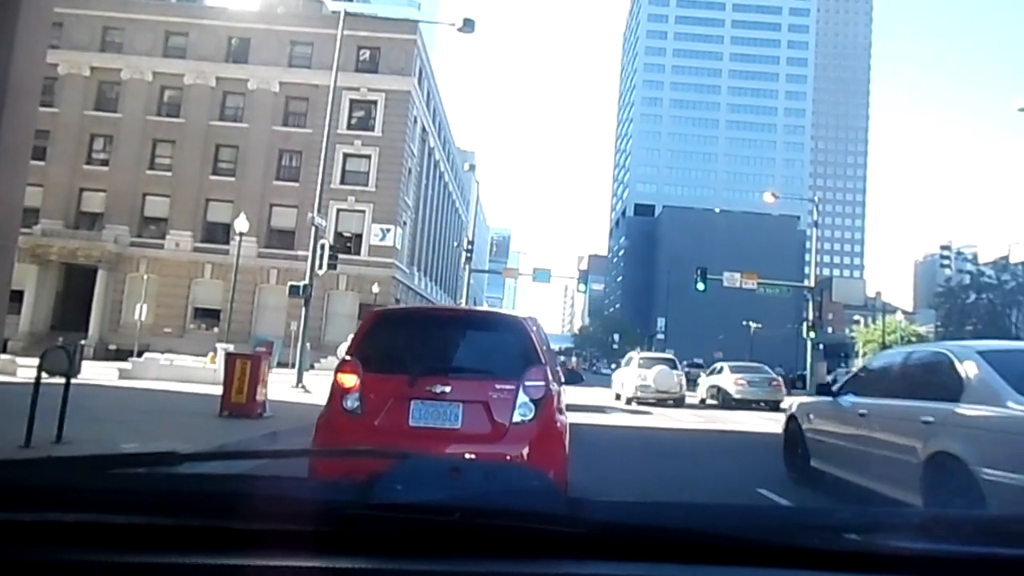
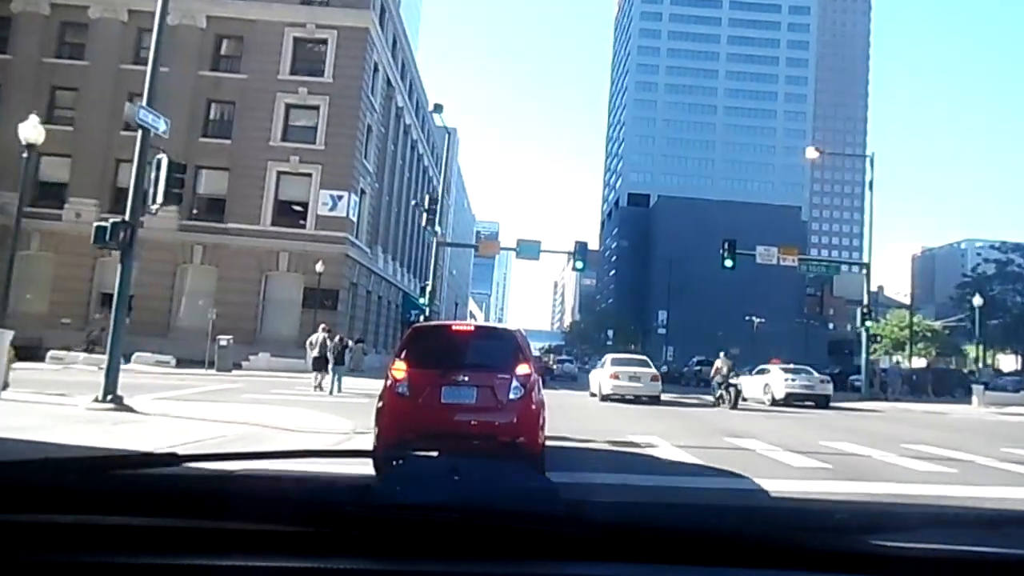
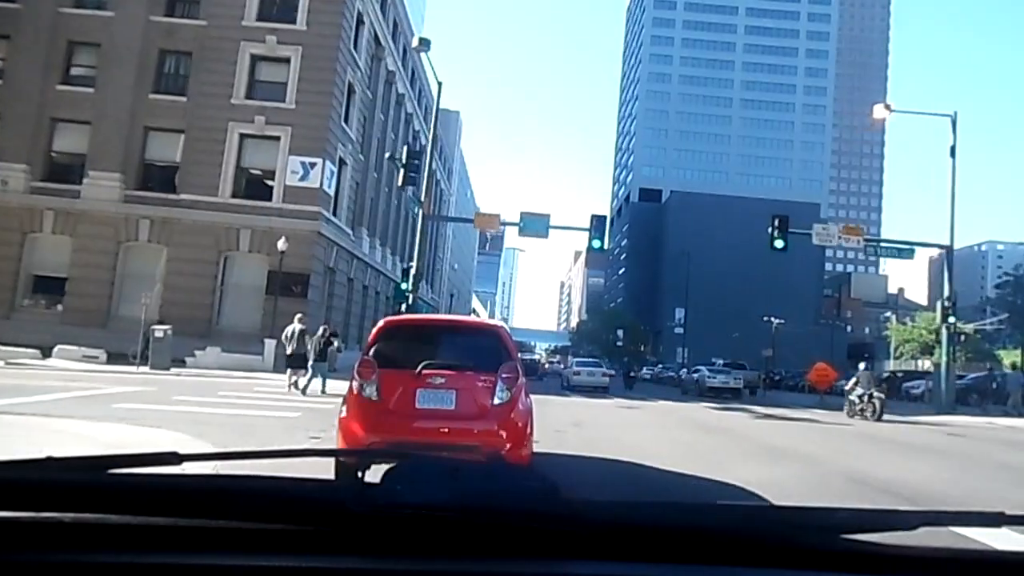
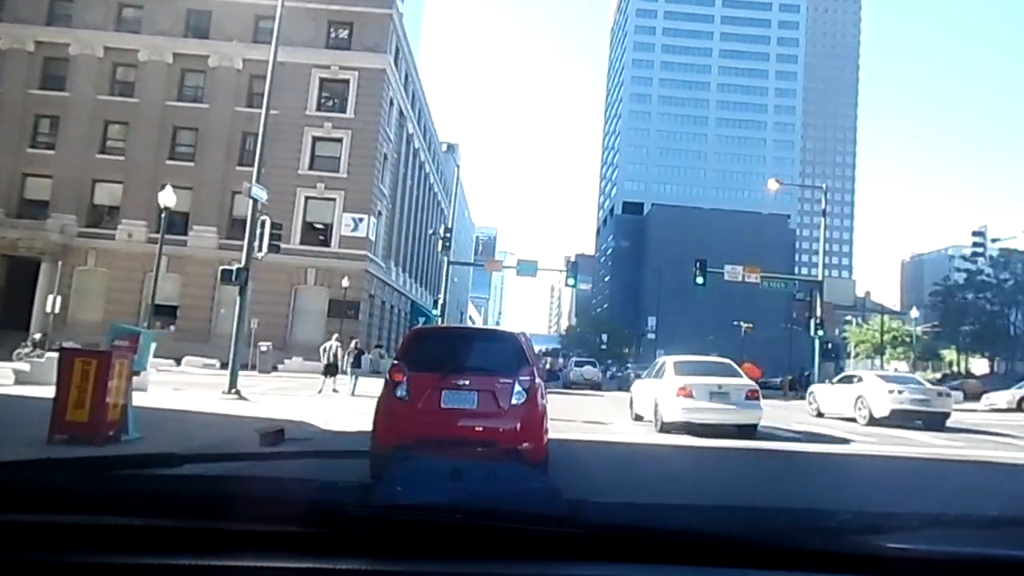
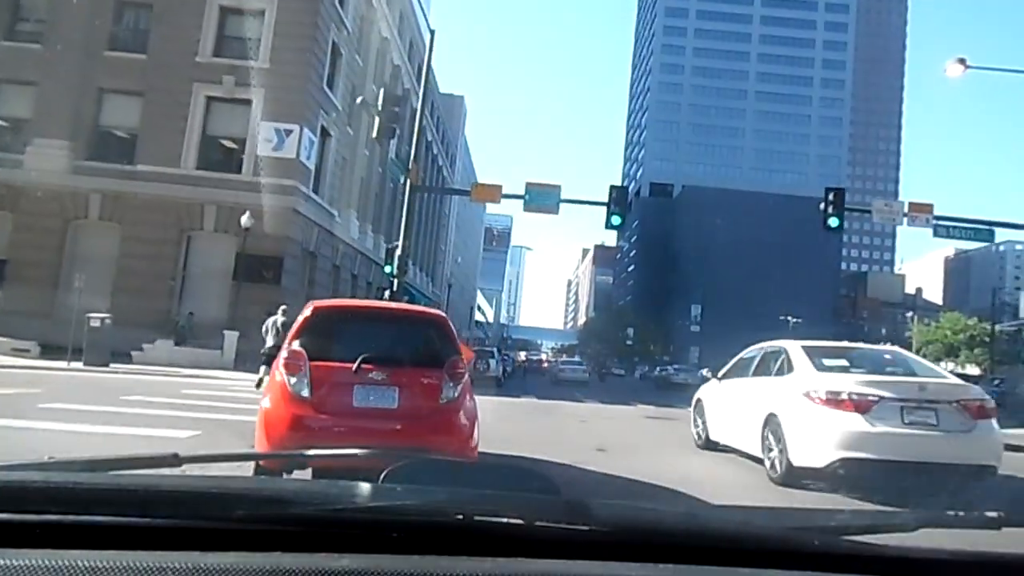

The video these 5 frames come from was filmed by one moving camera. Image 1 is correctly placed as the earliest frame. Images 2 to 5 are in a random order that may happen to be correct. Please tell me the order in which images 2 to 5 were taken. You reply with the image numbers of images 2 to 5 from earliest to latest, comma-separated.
4, 2, 3, 5
